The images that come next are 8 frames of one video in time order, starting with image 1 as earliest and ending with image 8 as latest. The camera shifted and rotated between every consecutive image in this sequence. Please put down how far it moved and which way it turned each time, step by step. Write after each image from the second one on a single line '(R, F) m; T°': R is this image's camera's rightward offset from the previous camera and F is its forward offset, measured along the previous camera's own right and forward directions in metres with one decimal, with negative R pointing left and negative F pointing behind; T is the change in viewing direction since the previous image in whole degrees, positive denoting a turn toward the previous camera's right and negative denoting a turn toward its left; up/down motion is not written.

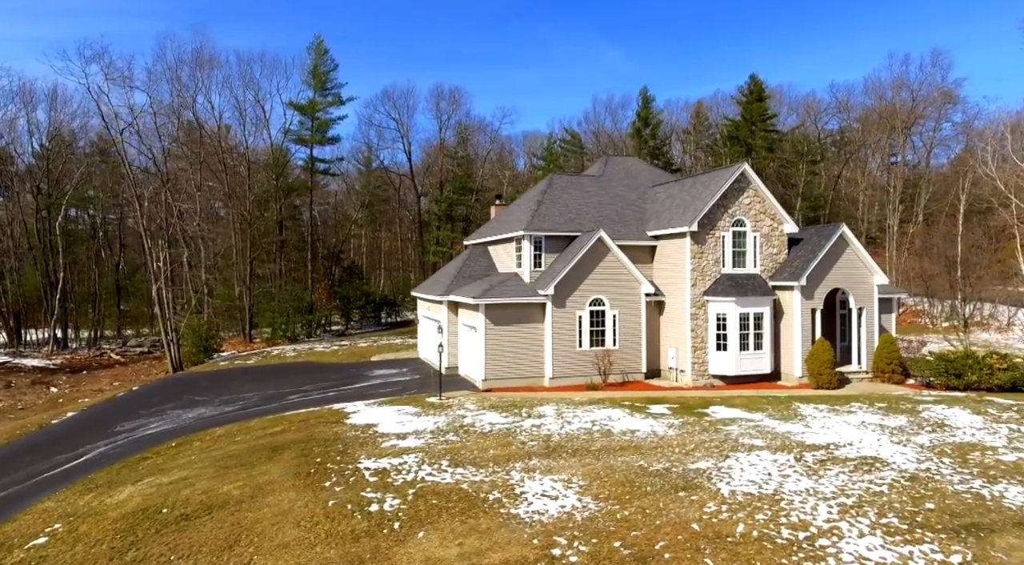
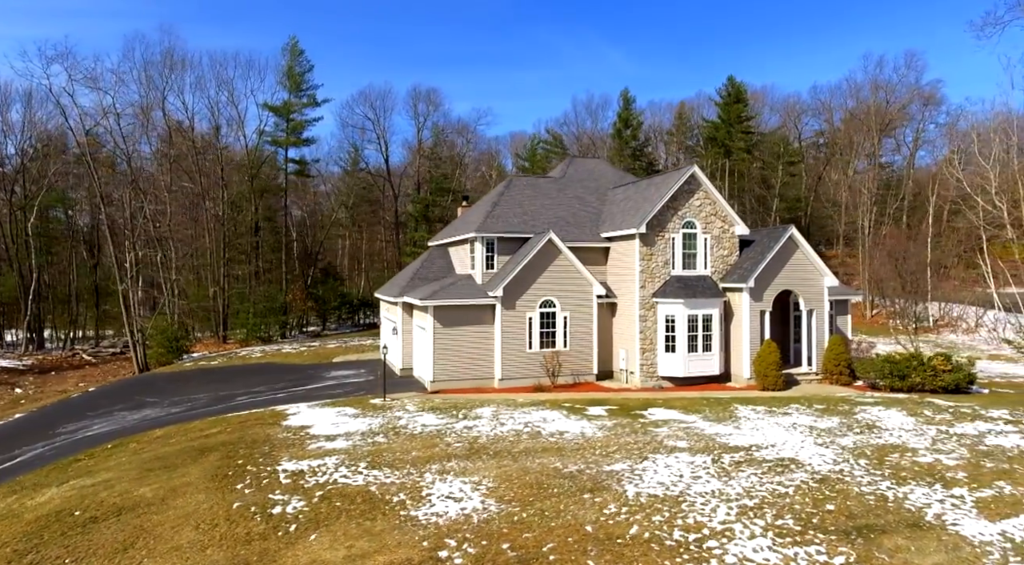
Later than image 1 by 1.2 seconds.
(+1.5, -0.1) m; 0°
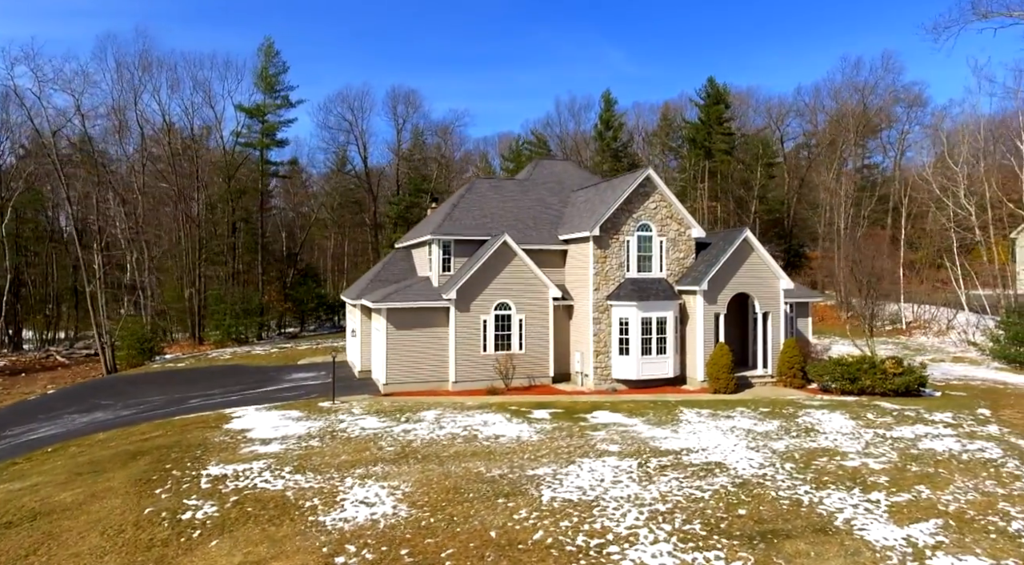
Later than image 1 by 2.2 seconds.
(+1.3, 0.0) m; 0°
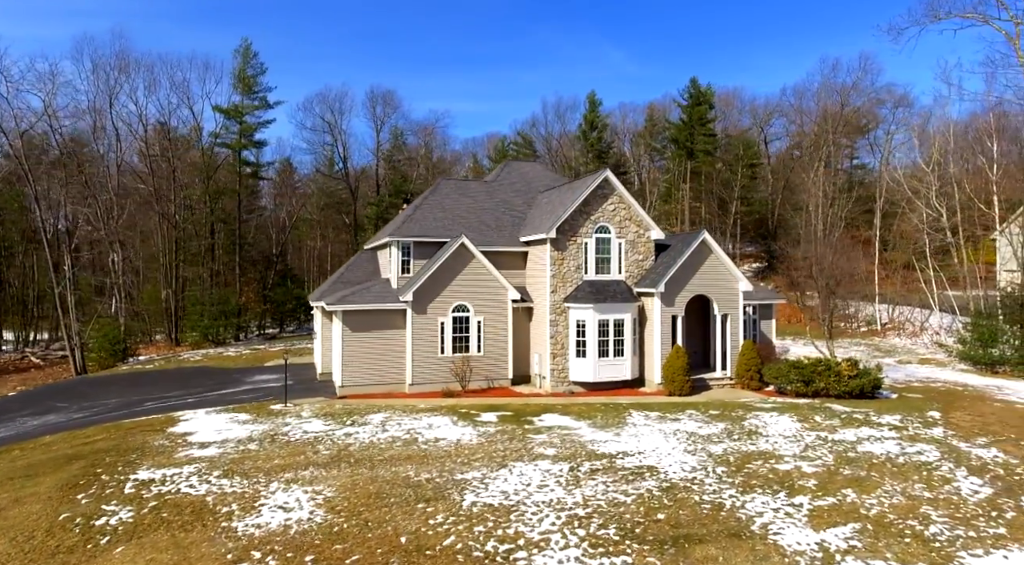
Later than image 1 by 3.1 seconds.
(+1.2, 0.0) m; 0°
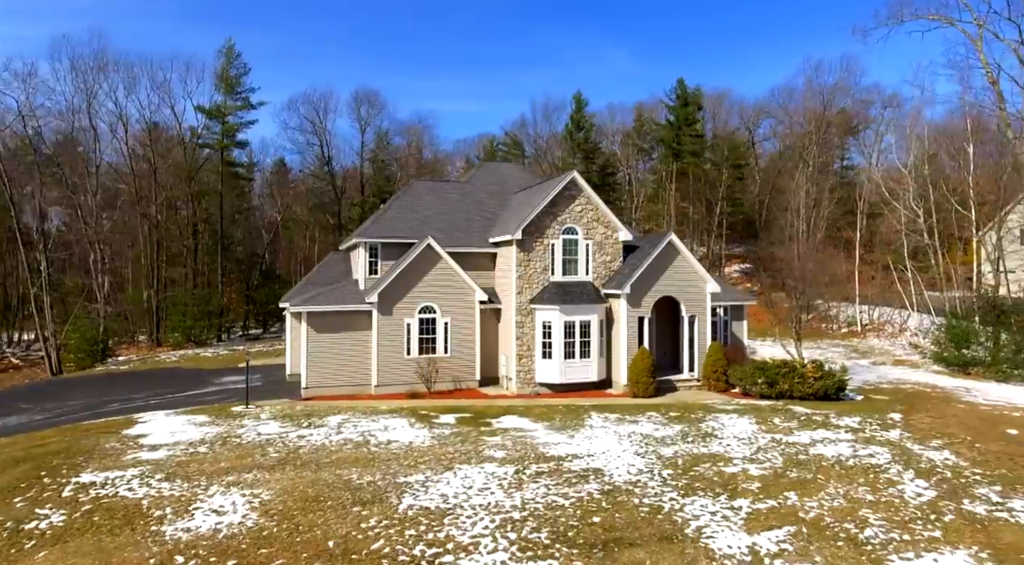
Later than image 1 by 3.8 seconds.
(+1.0, +0.1) m; 0°
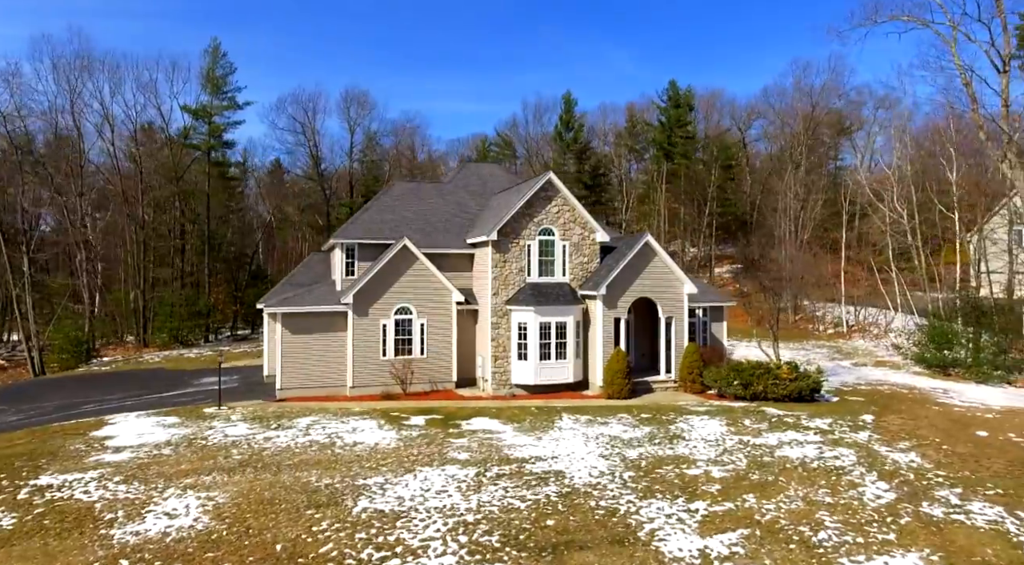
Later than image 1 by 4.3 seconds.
(+0.7, 0.0) m; 0°
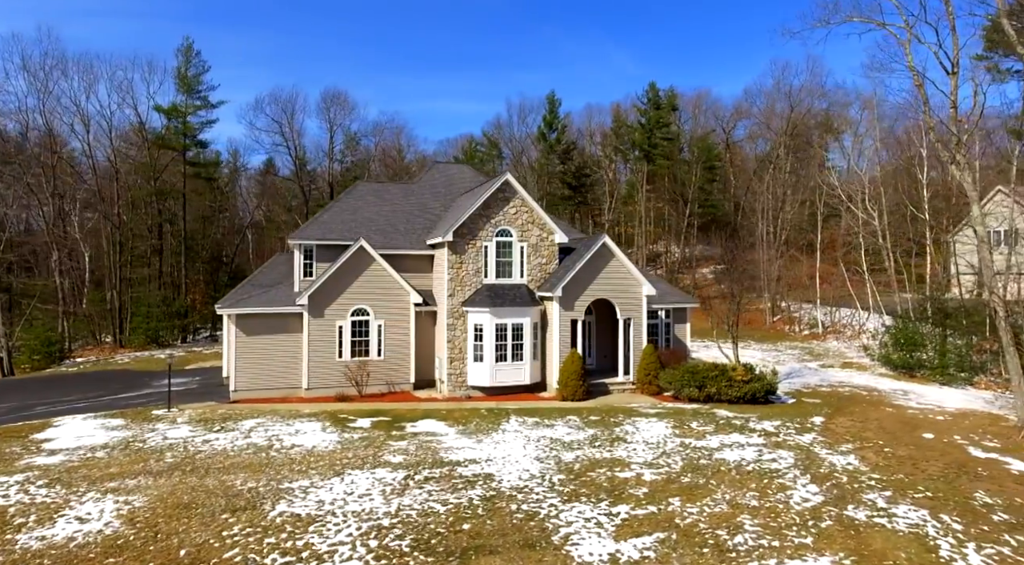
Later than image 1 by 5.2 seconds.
(+1.3, +0.1) m; 0°
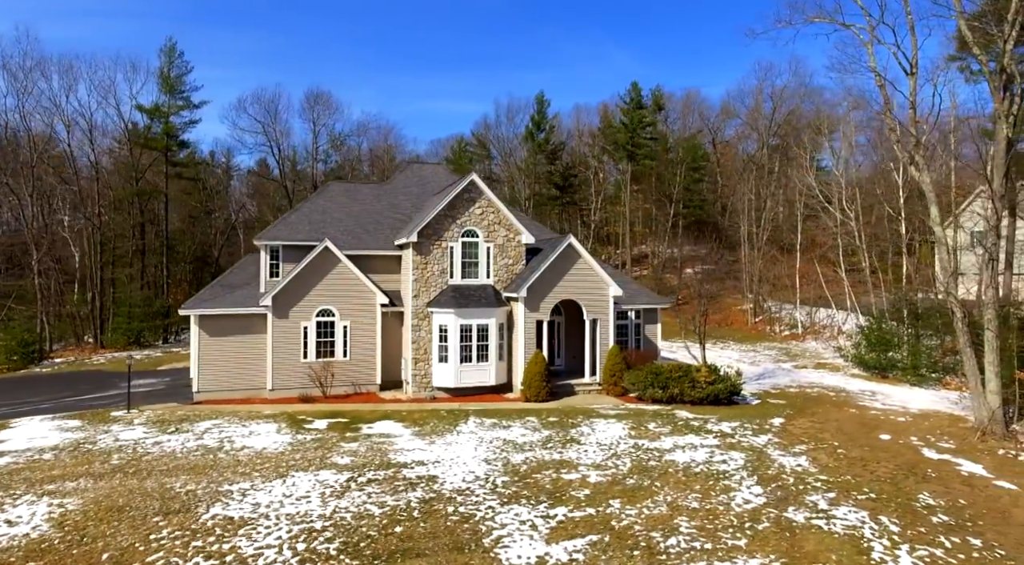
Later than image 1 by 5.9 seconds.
(+1.0, 0.0) m; 0°
